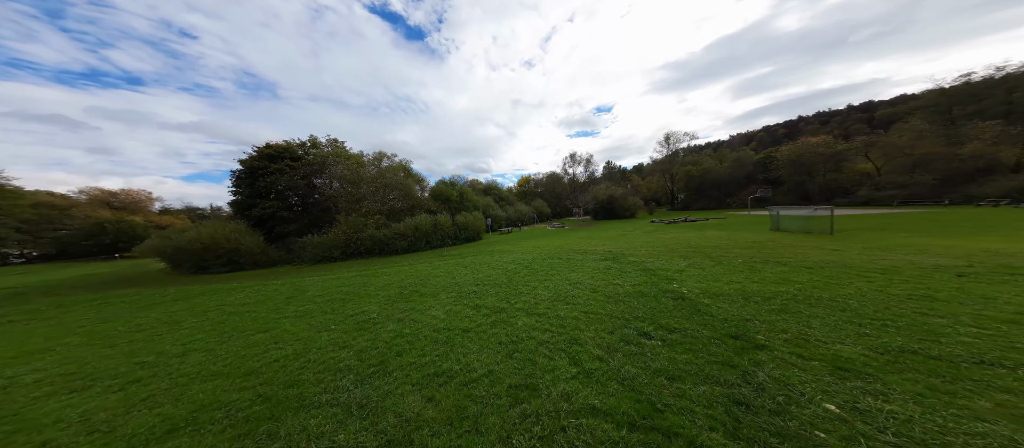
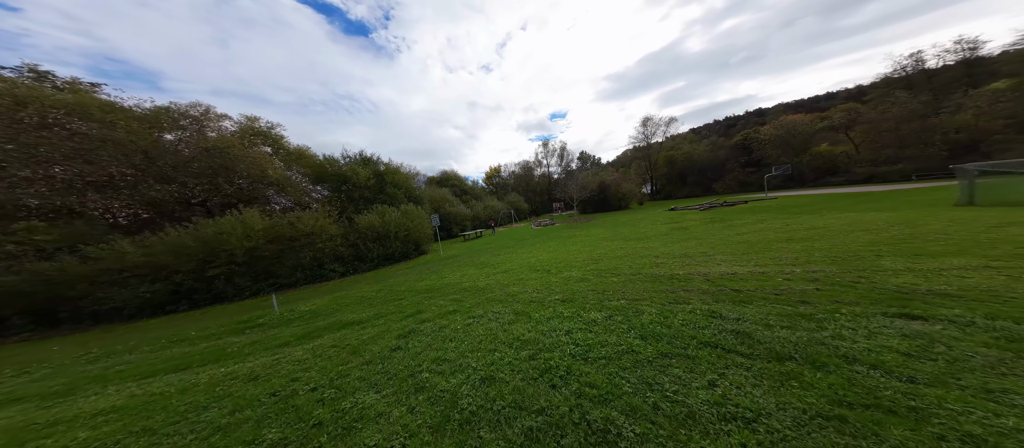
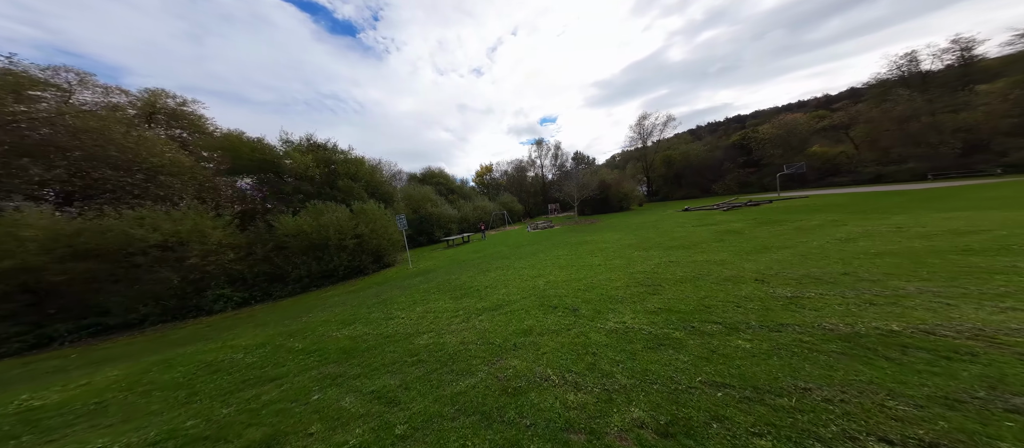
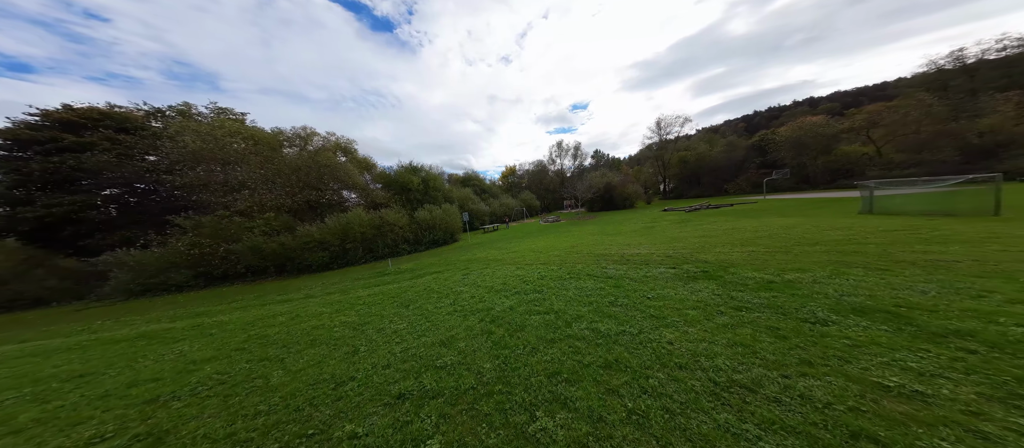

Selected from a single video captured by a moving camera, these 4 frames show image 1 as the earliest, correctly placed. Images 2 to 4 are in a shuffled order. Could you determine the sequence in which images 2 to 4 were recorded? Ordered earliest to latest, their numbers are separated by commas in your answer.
4, 2, 3
